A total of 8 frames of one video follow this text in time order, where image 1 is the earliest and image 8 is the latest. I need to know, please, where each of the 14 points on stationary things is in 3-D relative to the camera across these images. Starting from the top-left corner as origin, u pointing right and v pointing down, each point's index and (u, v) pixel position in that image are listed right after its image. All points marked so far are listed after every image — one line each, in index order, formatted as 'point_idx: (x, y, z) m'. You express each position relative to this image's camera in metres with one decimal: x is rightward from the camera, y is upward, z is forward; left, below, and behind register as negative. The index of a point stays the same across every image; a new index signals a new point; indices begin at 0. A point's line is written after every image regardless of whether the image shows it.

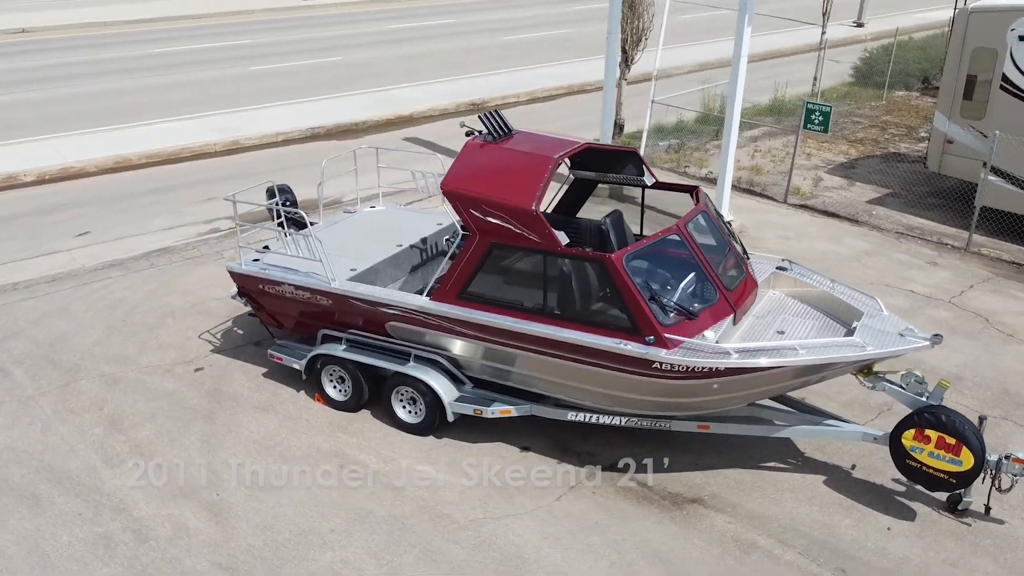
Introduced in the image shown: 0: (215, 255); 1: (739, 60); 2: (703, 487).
0: (-3.5, +0.4, +10.5) m
1: (+2.6, +2.7, +10.6) m
2: (+1.4, -1.4, +6.5) m
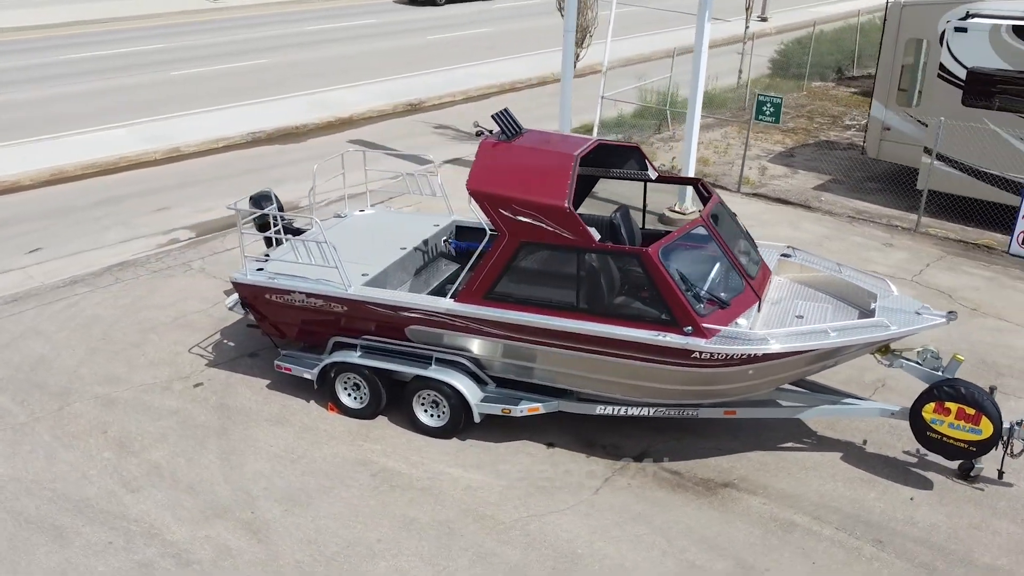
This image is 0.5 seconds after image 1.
0: (-3.7, +0.2, +10.2) m
1: (+2.2, +2.8, +10.8) m
2: (+1.6, -1.3, +6.7) m
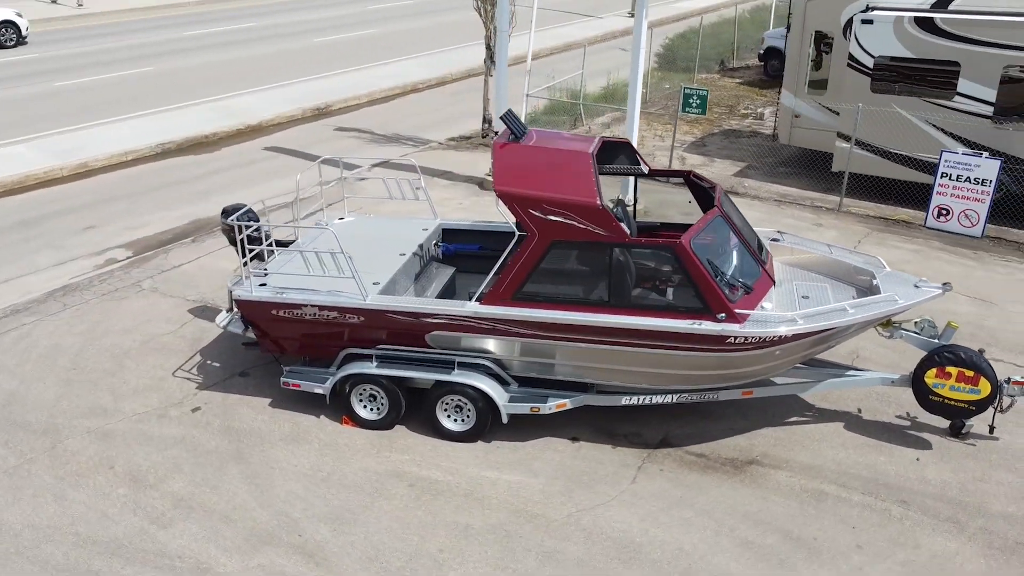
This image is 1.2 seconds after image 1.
0: (-4.0, 0.0, +9.6) m
1: (+1.6, +2.9, +11.1) m
2: (+1.8, -1.2, +7.0) m
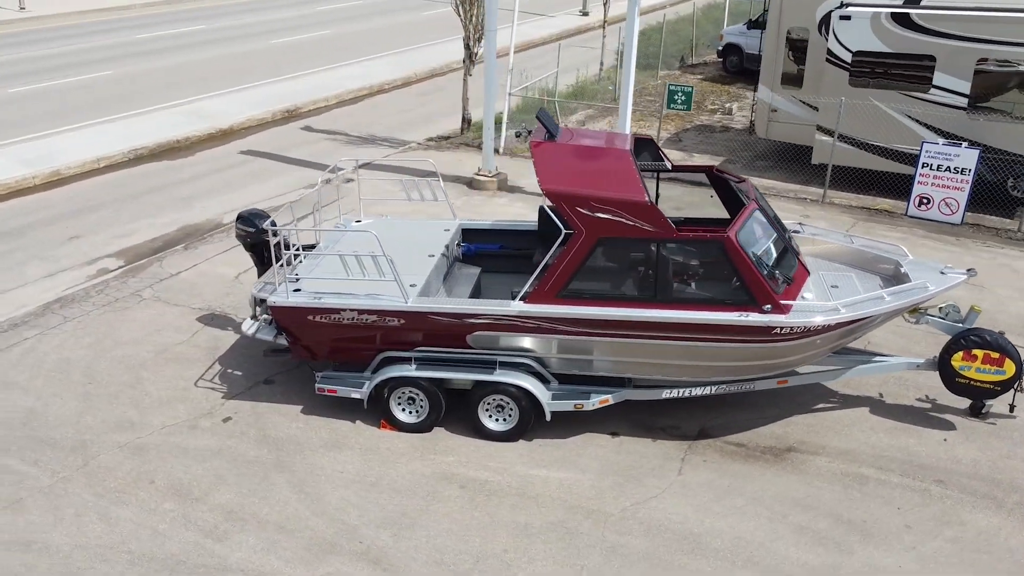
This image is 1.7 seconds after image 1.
0: (-3.9, -0.1, +9.3) m
1: (+1.5, +3.0, +11.2) m
2: (+2.2, -1.2, +7.1) m
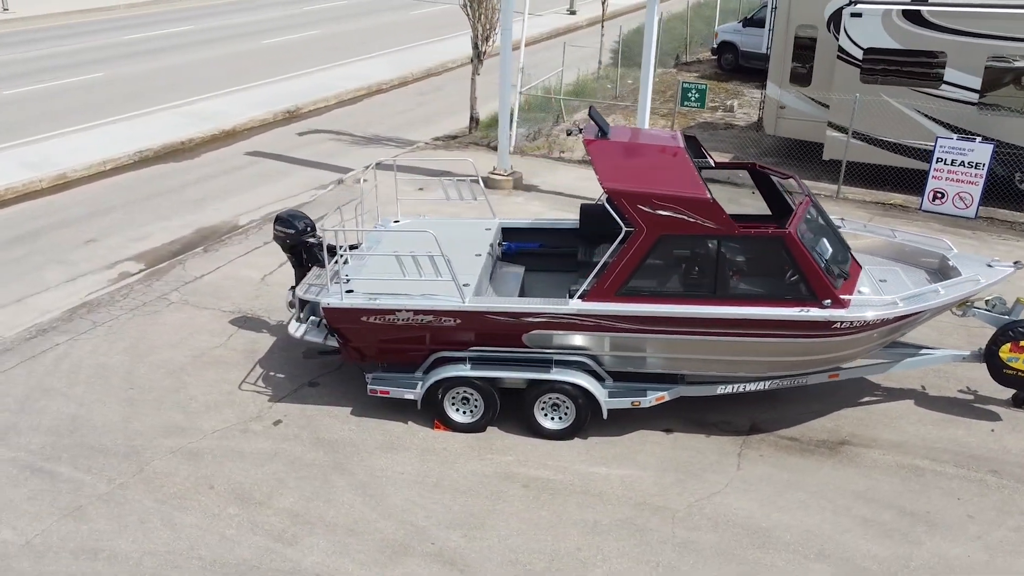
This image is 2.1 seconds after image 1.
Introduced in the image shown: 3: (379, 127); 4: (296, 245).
0: (-3.6, -0.1, +9.2) m
1: (+1.7, +3.0, +11.3) m
2: (+2.6, -1.1, +7.2) m
3: (-2.4, +2.8, +16.1) m
4: (-1.9, +0.4, +7.9) m
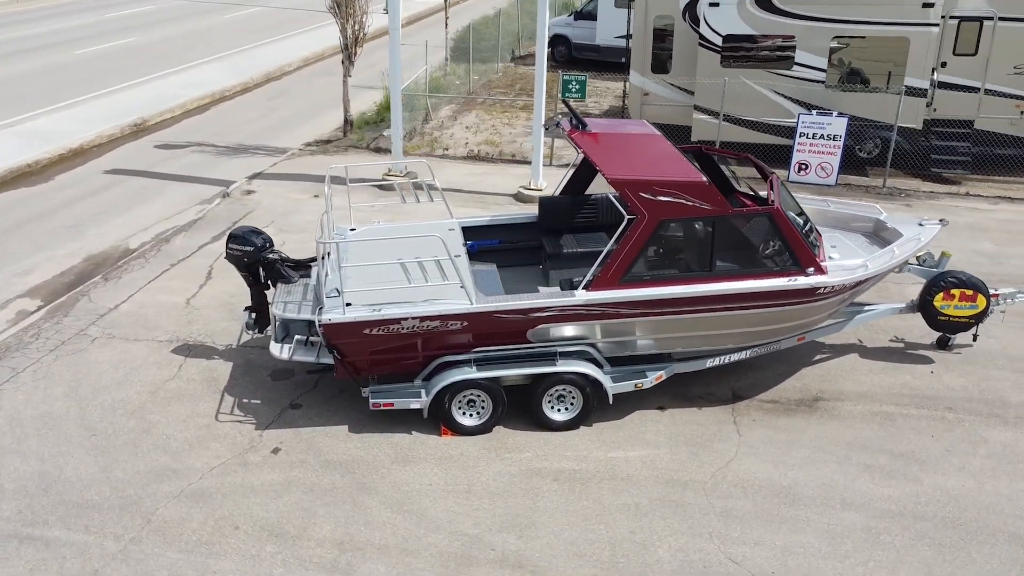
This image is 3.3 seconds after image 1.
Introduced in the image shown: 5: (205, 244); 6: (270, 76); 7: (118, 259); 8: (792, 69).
0: (-4.0, -0.5, +8.3) m
1: (+0.4, +3.2, +11.5) m
2: (+2.5, -0.9, +7.7) m
3: (-4.6, +2.6, +15.3) m
4: (-2.1, +0.2, +7.4) m
5: (-3.6, +0.5, +10.6) m
6: (-5.2, +4.5, +19.6) m
7: (-4.4, +0.3, +10.2) m
8: (+4.2, +3.3, +13.8) m
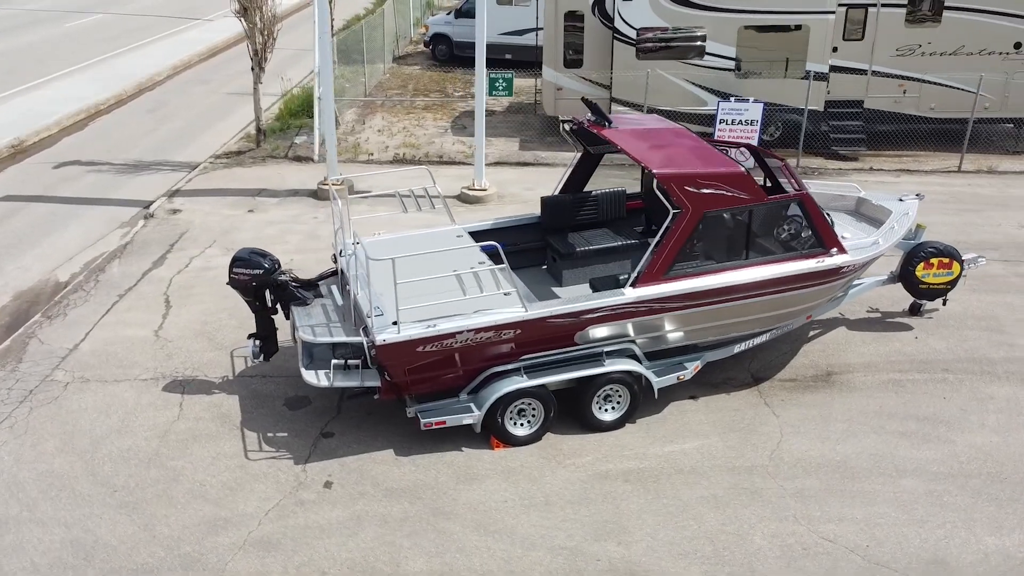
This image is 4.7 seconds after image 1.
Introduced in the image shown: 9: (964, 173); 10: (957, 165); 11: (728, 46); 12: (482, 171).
0: (-3.8, -0.8, +7.5) m
1: (-0.4, +3.2, +11.3) m
2: (+2.7, -0.7, +8.0) m
3: (-5.9, +2.1, +14.2) m
4: (-1.9, 0.0, +6.9) m
5: (-3.9, +0.2, +9.8) m
6: (-7.4, +4.0, +18.3) m
7: (-4.6, -0.1, +9.2) m
8: (+3.0, +3.6, +14.2) m
9: (+7.0, +1.8, +14.2) m
10: (+7.1, +2.0, +14.5) m
11: (+3.3, +3.7, +14.0) m
12: (-0.4, +1.5, +11.9) m
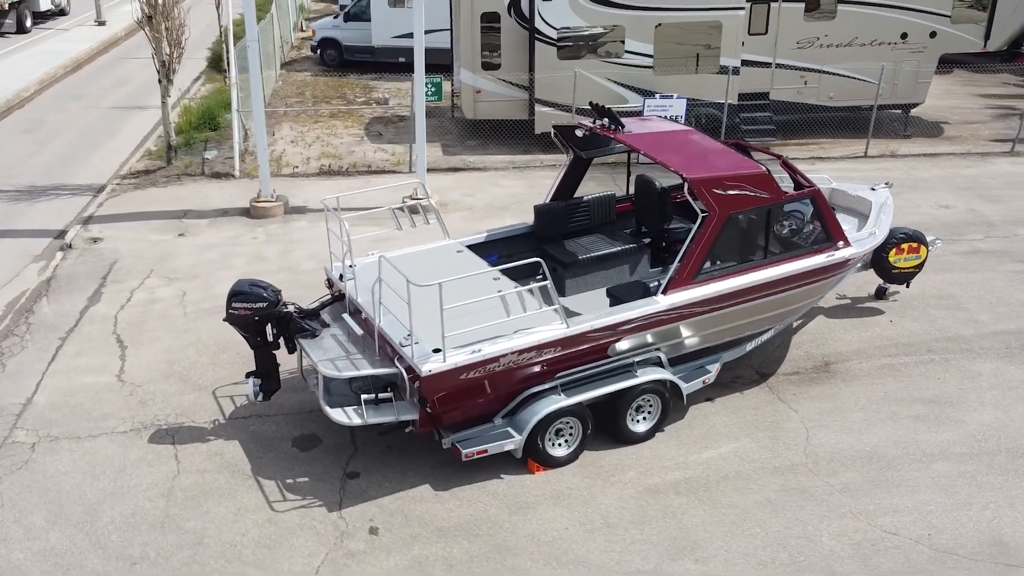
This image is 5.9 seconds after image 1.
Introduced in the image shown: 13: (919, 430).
0: (-3.6, -1.2, +6.6) m
1: (-1.1, +3.0, +10.9) m
2: (+2.7, -0.6, +8.1) m
3: (-6.9, +1.6, +12.9) m
4: (-1.7, -0.2, +6.3) m
5: (-4.1, -0.2, +8.8) m
6: (-9.1, +3.4, +16.7) m
7: (-4.8, -0.5, +8.2) m
8: (+1.7, +3.6, +14.3) m
9: (+5.8, +2.1, +14.9) m
10: (+5.8, +2.3, +15.2) m
11: (+2.1, +3.8, +14.1) m
12: (-1.1, +1.4, +11.5) m
13: (+3.1, -1.1, +7.0) m
